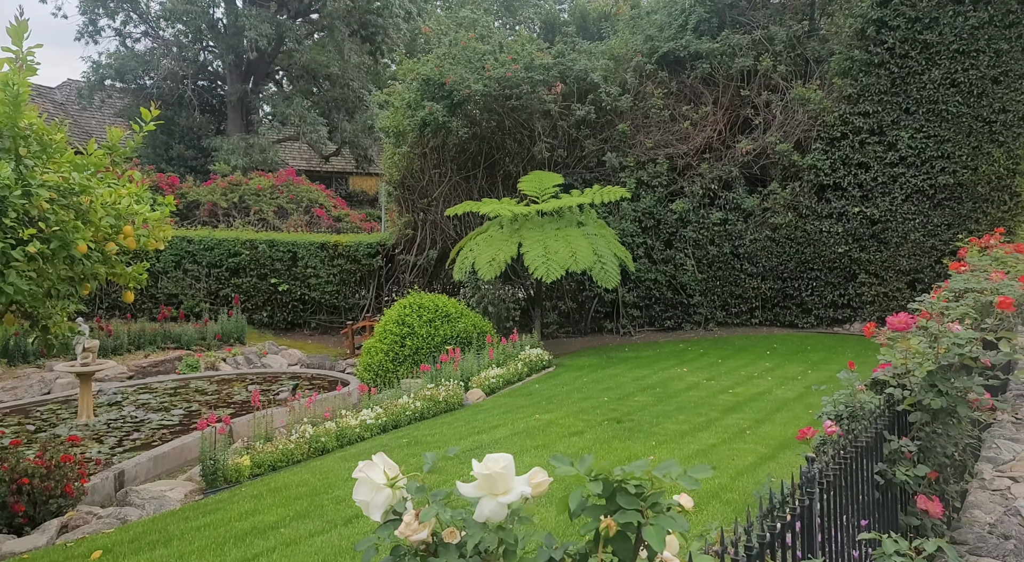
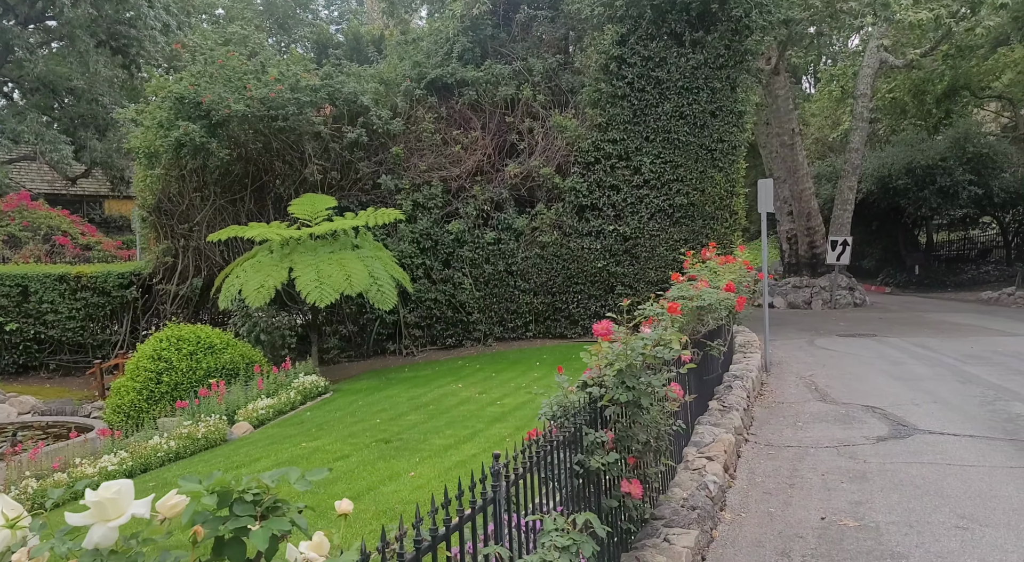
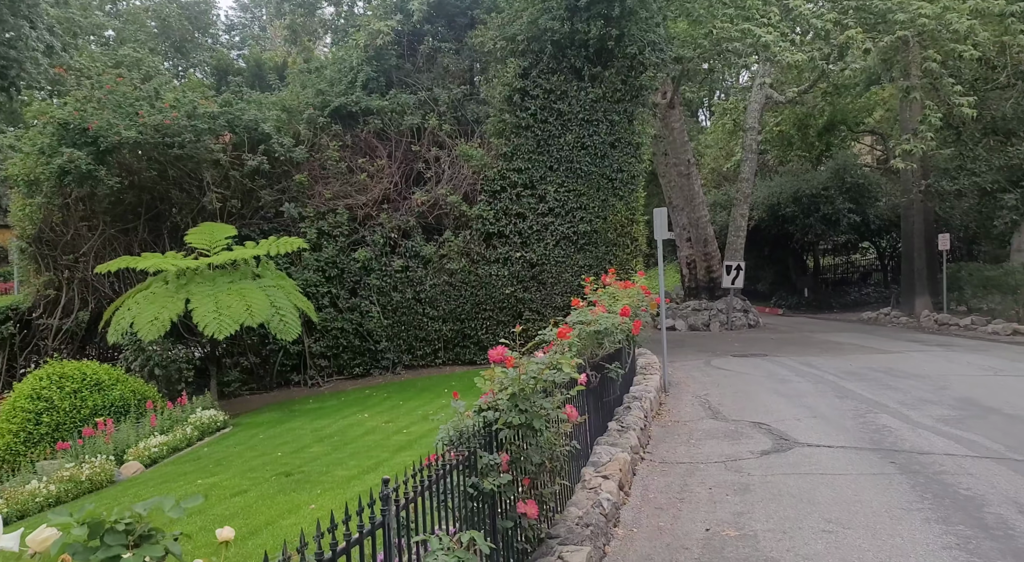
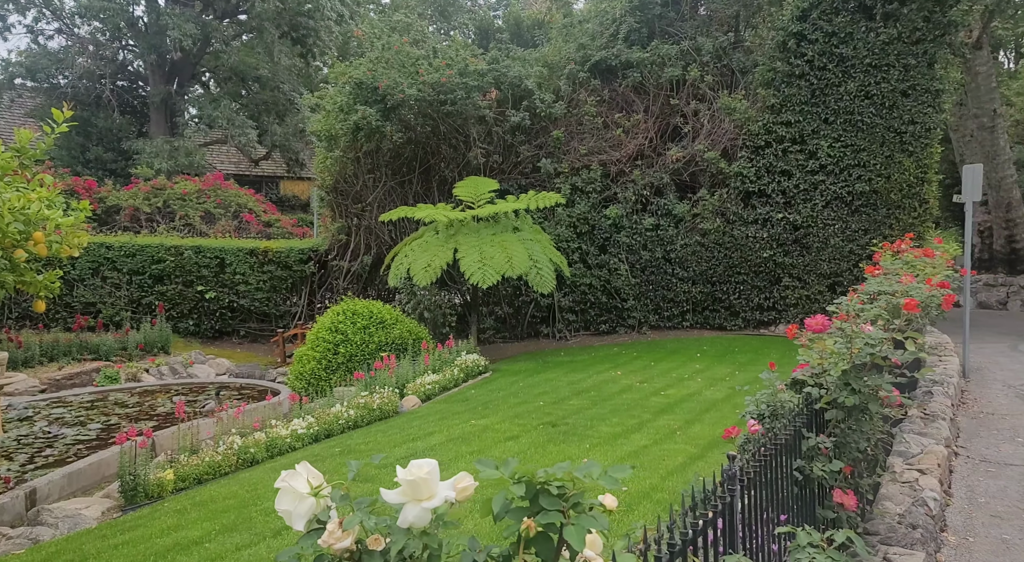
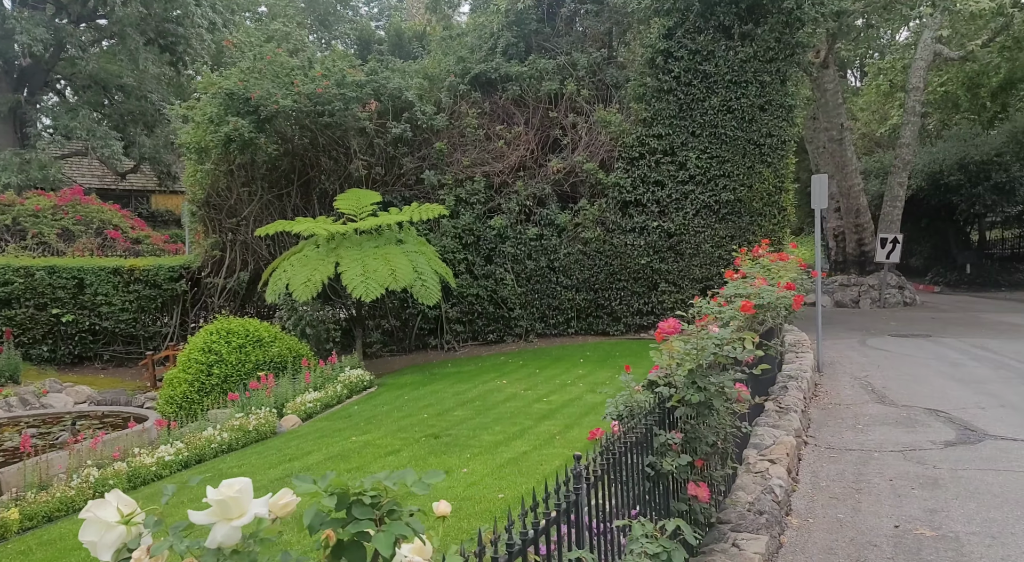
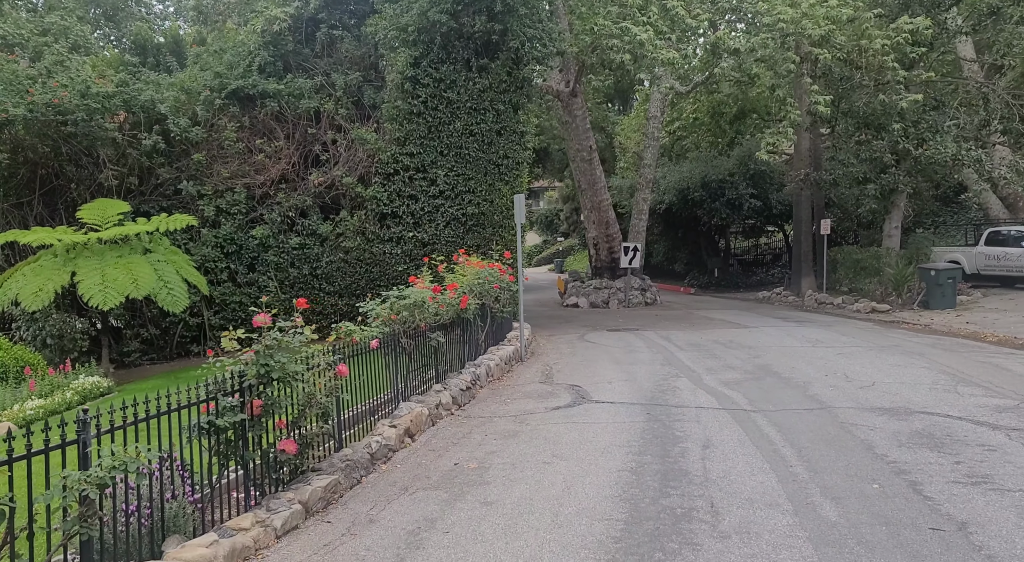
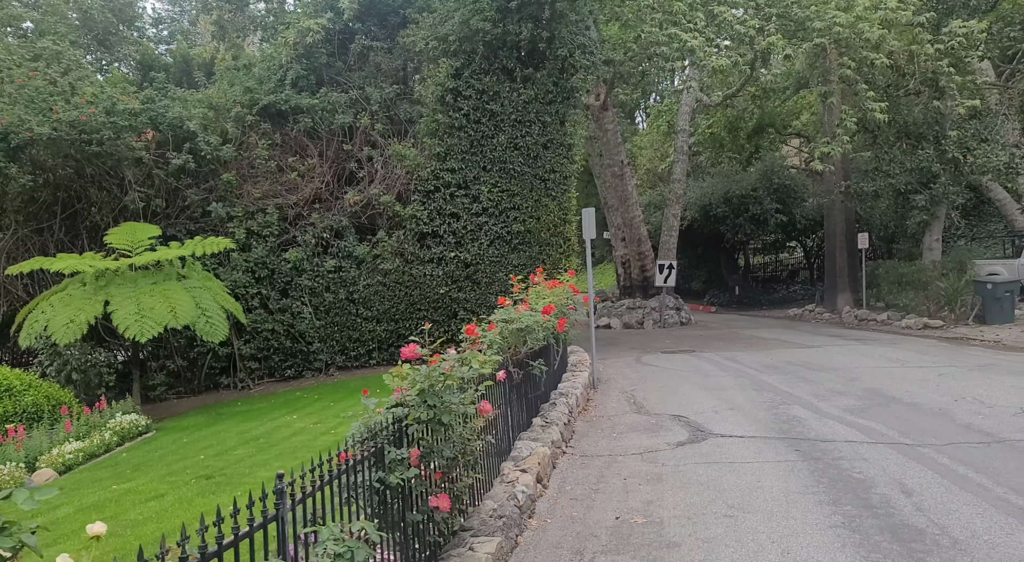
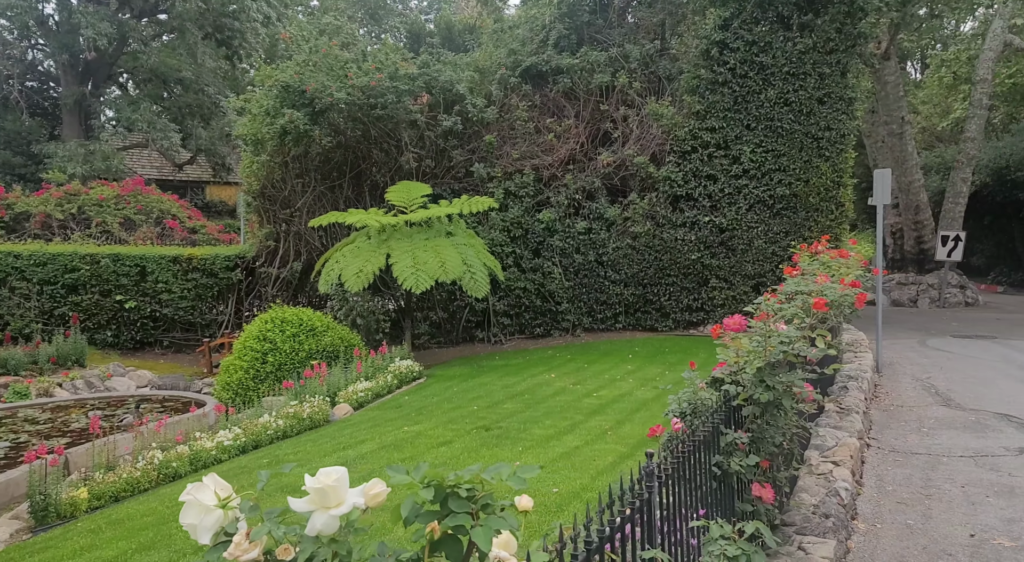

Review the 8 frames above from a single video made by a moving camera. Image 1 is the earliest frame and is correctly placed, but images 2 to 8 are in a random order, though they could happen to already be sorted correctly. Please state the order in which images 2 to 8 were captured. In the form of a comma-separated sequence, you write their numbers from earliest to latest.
4, 8, 5, 2, 3, 7, 6
